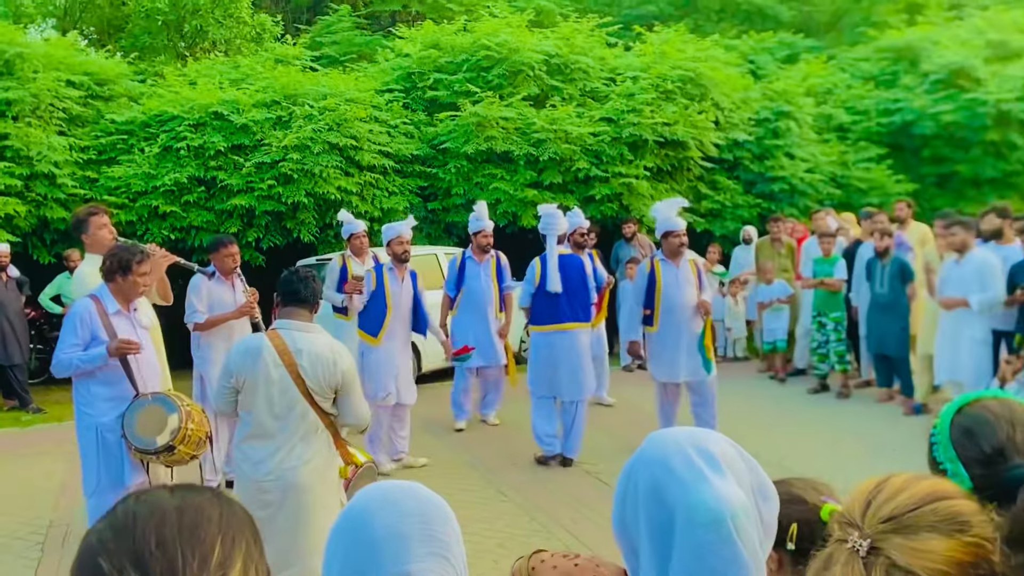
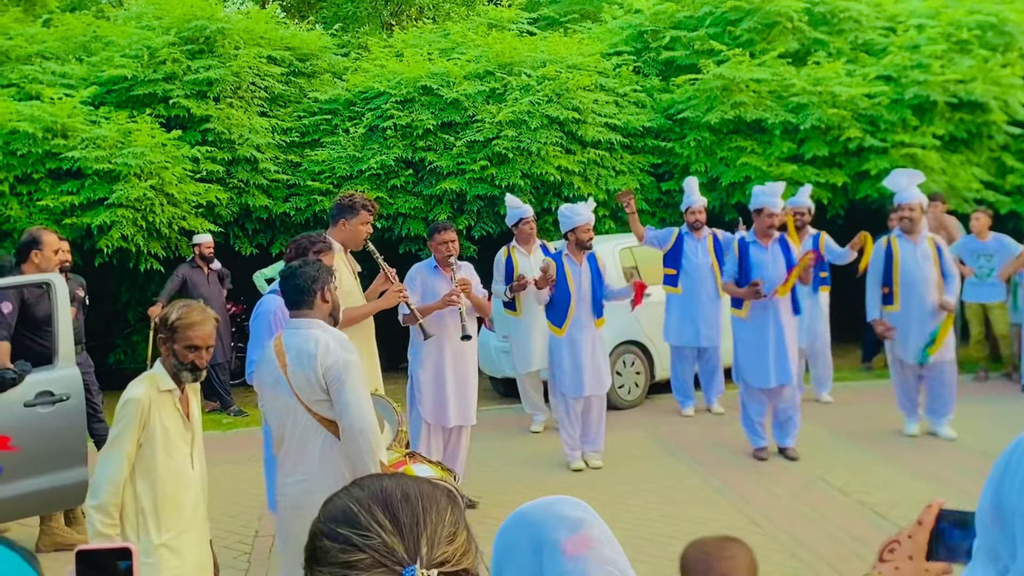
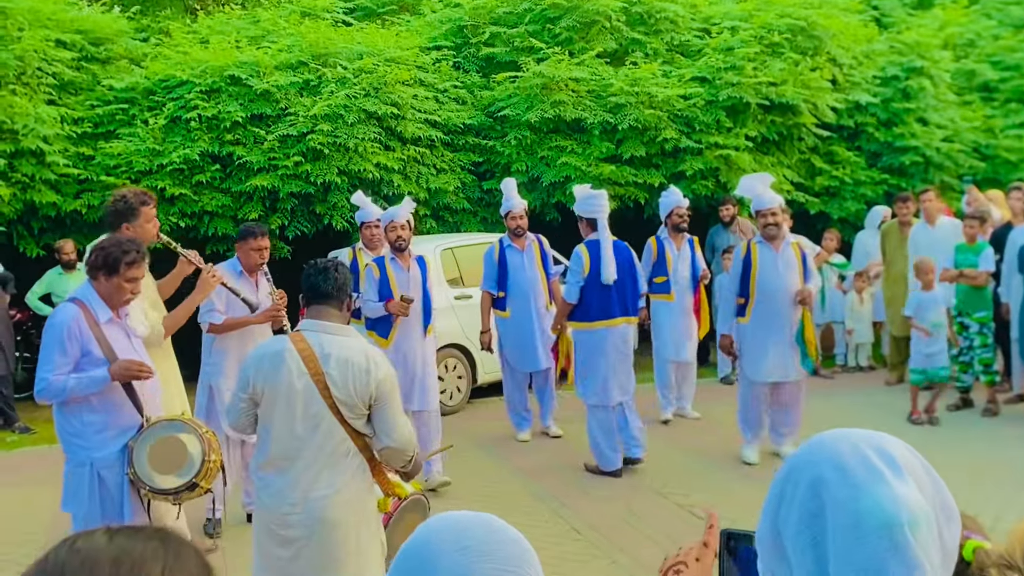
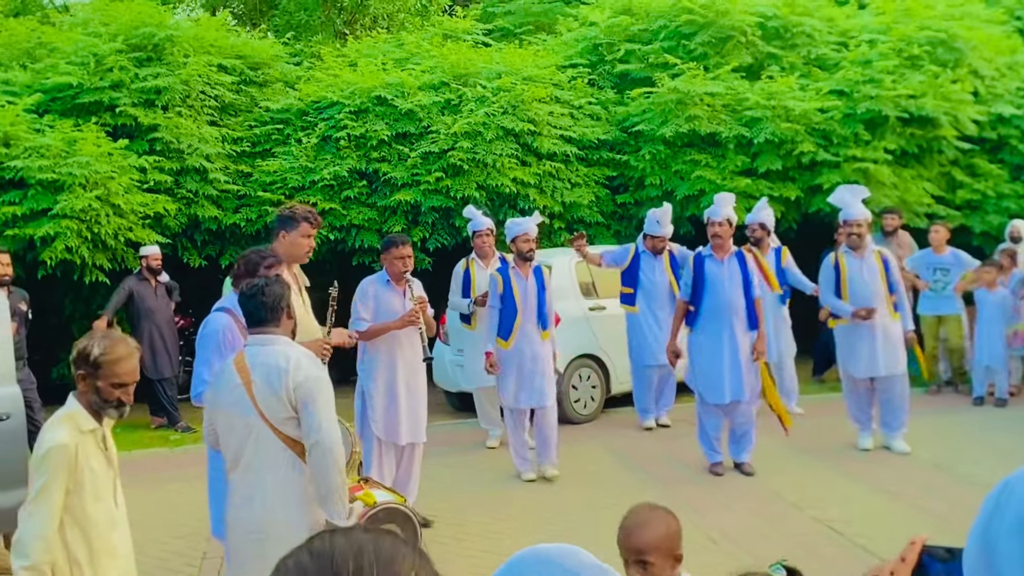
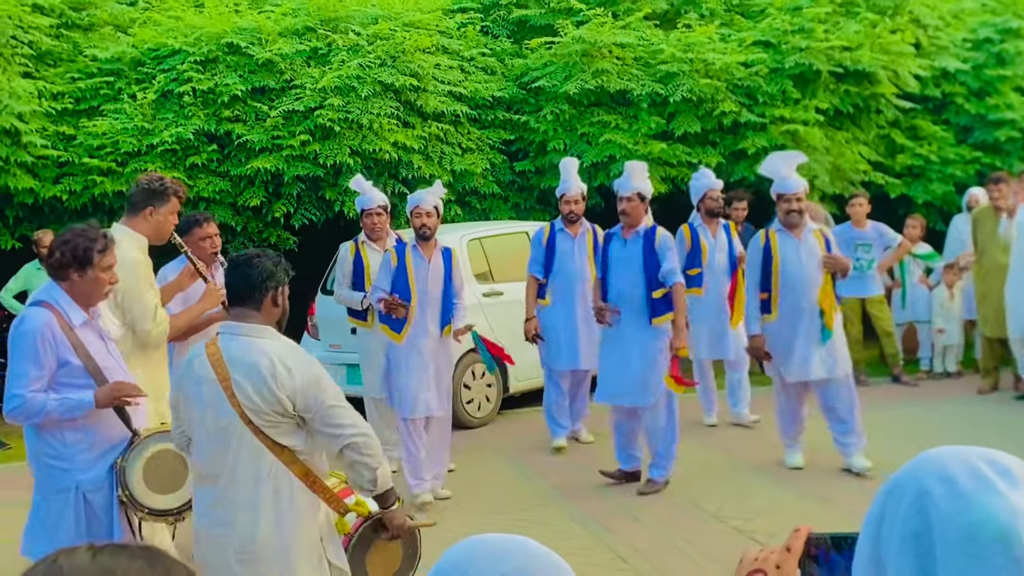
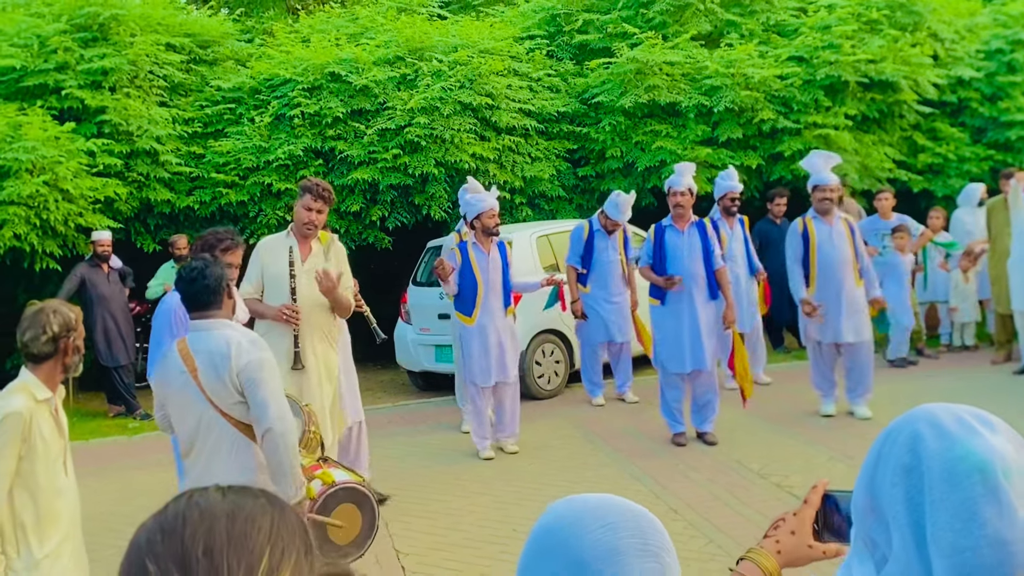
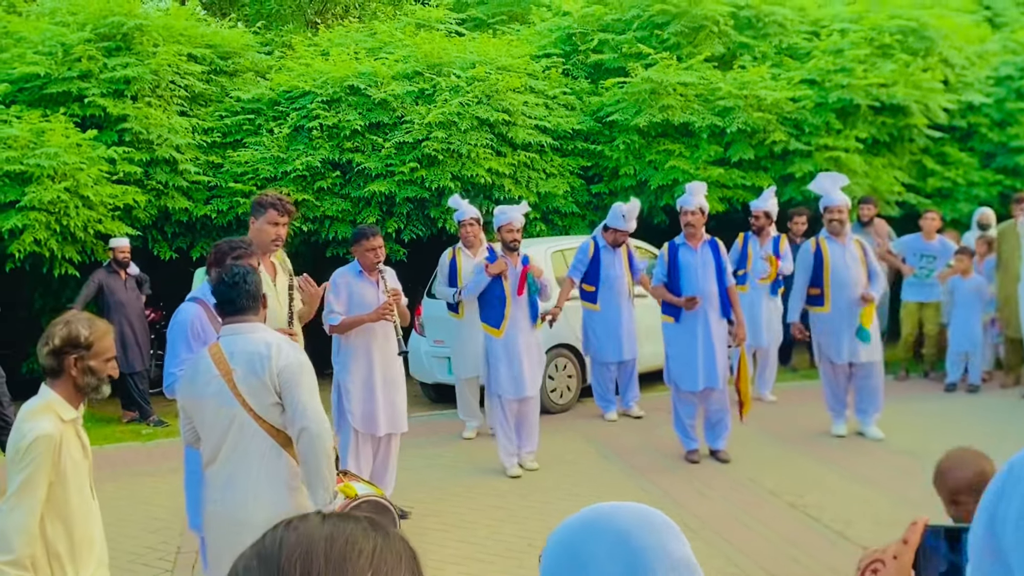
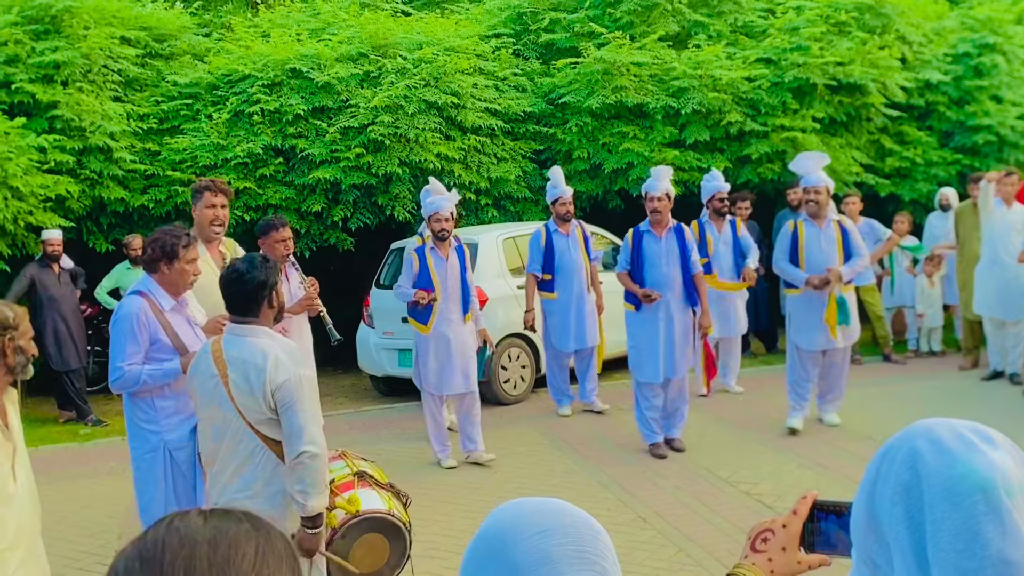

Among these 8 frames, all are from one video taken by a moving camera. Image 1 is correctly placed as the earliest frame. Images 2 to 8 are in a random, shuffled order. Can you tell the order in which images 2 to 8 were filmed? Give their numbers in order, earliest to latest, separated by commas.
3, 5, 8, 6, 7, 4, 2
